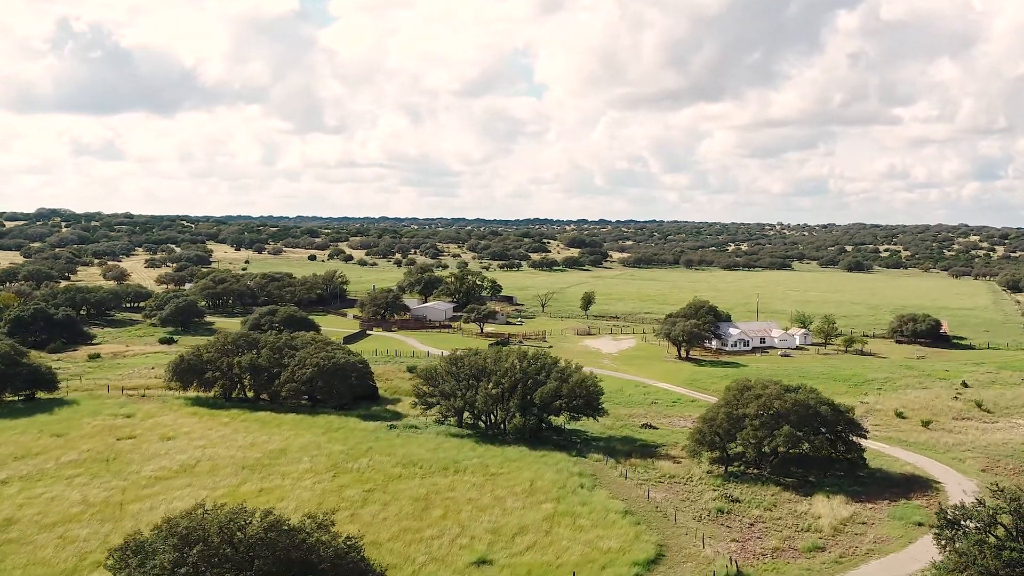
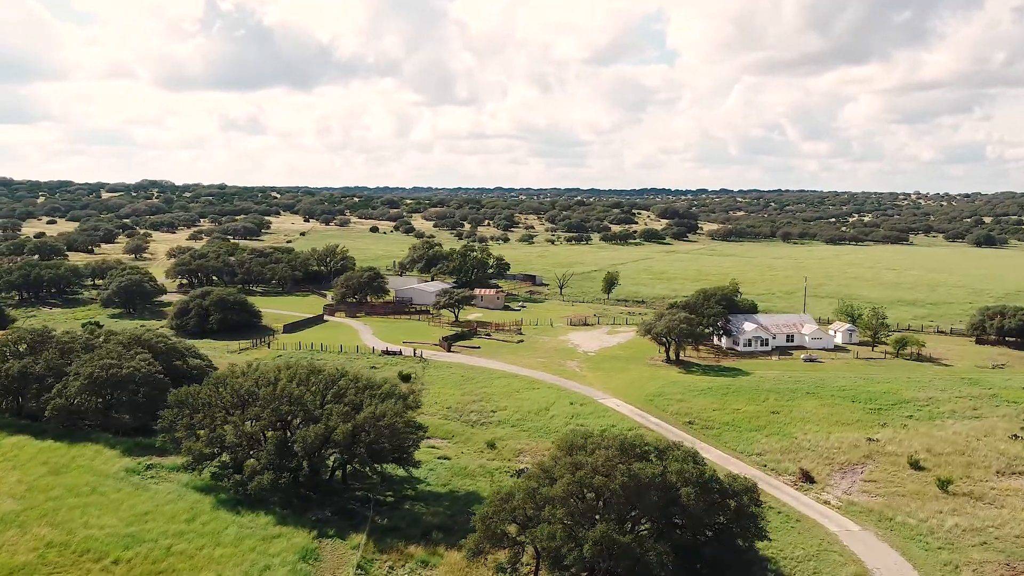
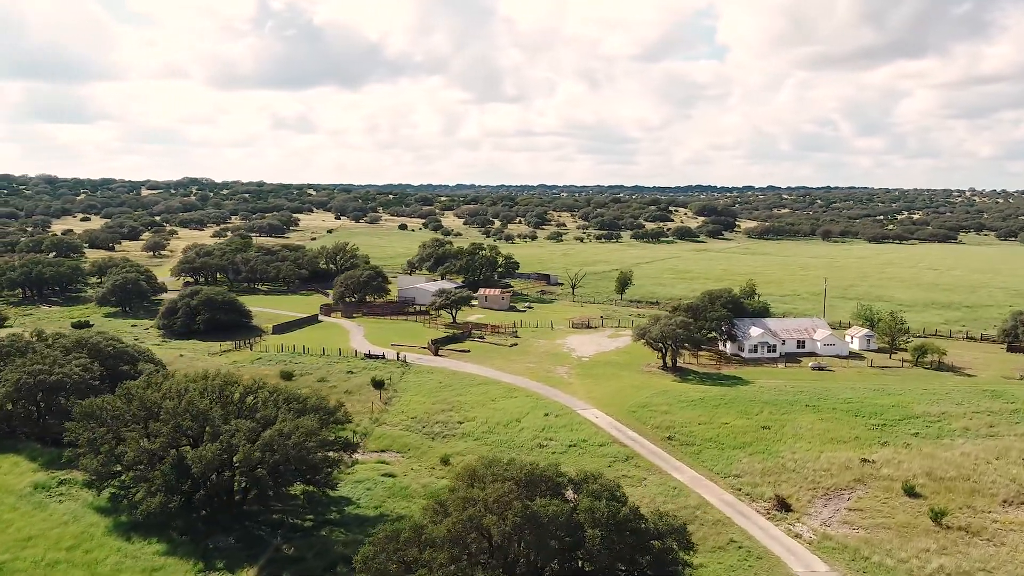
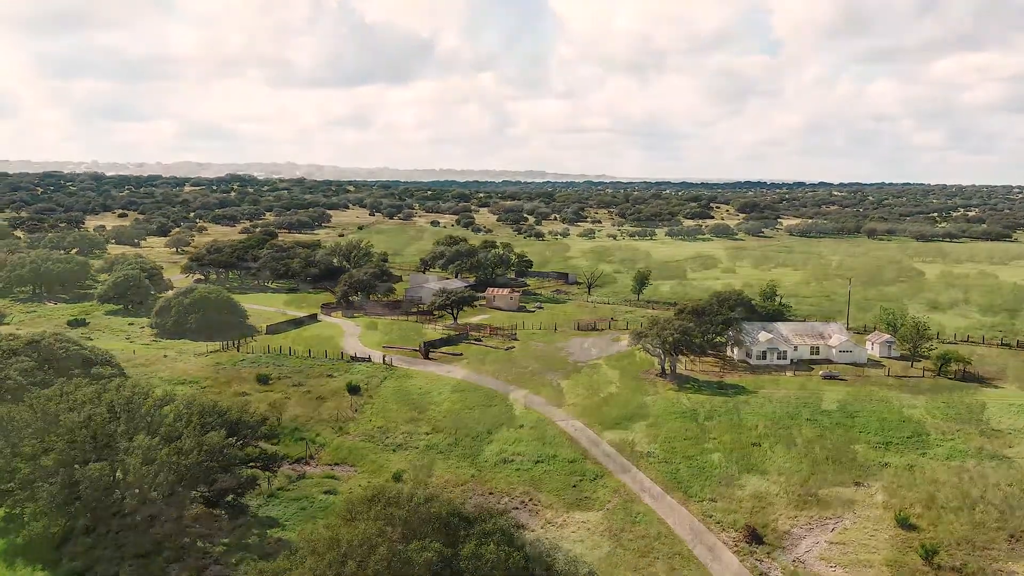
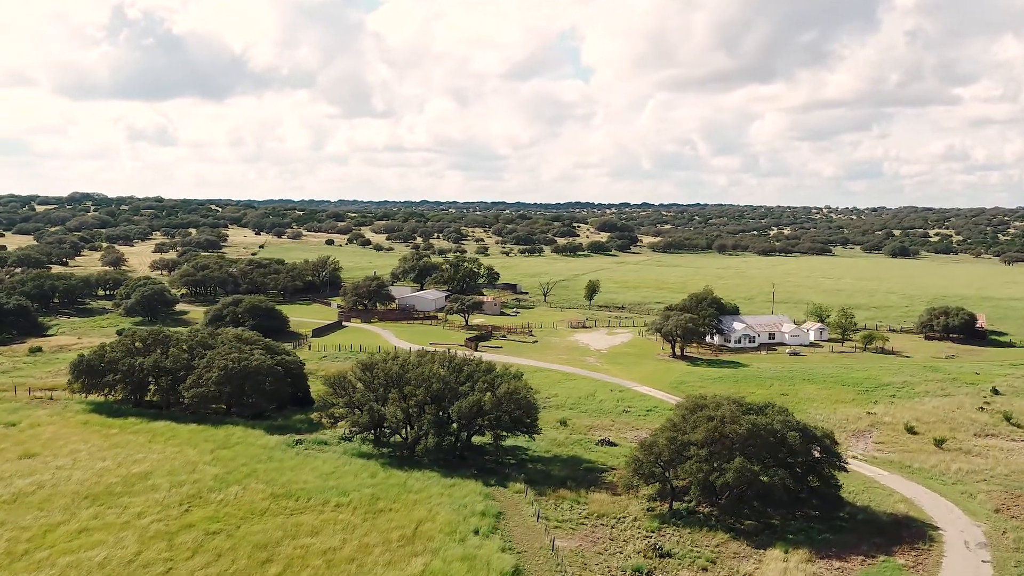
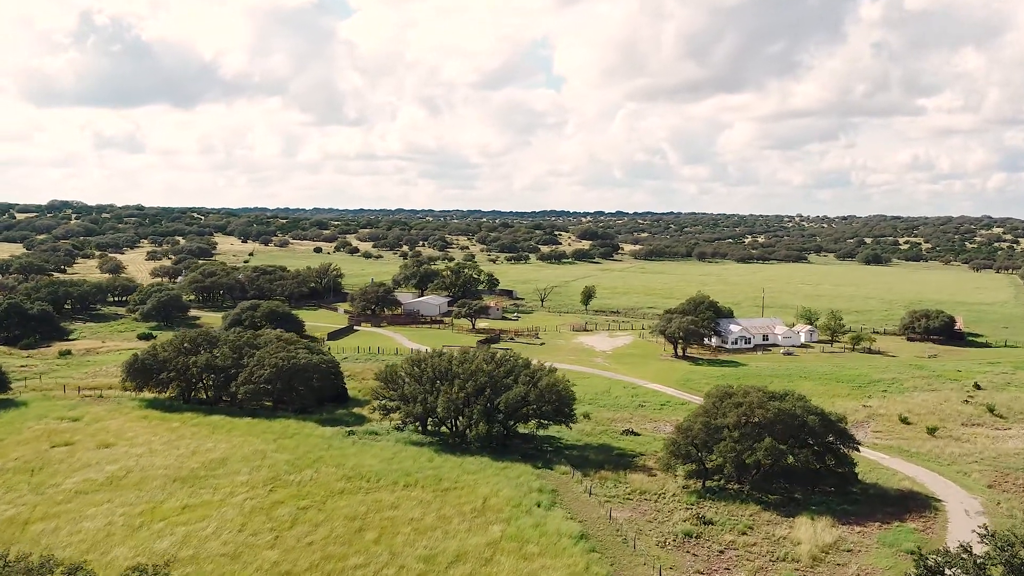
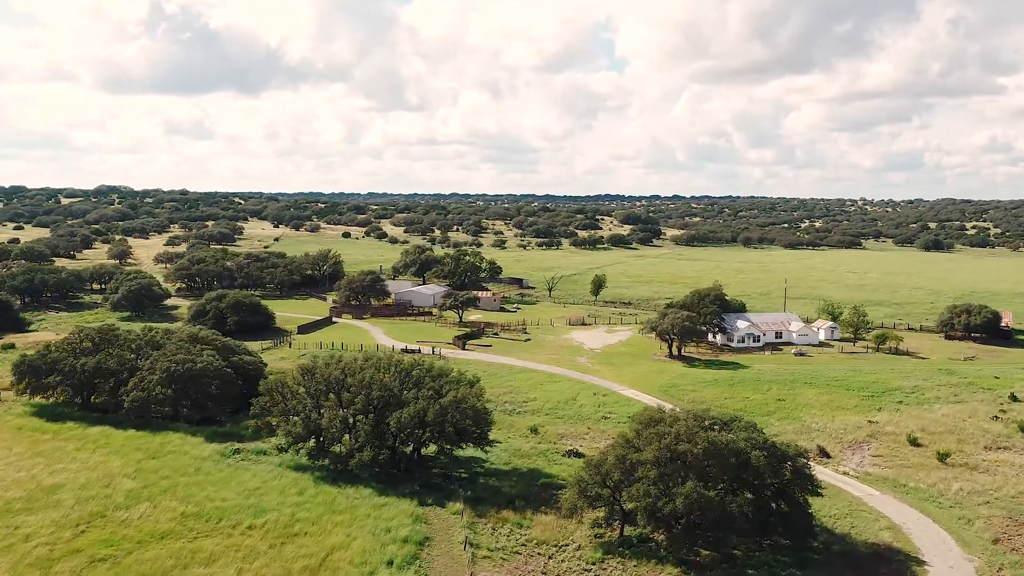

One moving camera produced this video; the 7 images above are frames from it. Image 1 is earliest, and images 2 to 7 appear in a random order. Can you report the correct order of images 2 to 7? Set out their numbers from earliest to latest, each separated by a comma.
6, 5, 7, 2, 3, 4
